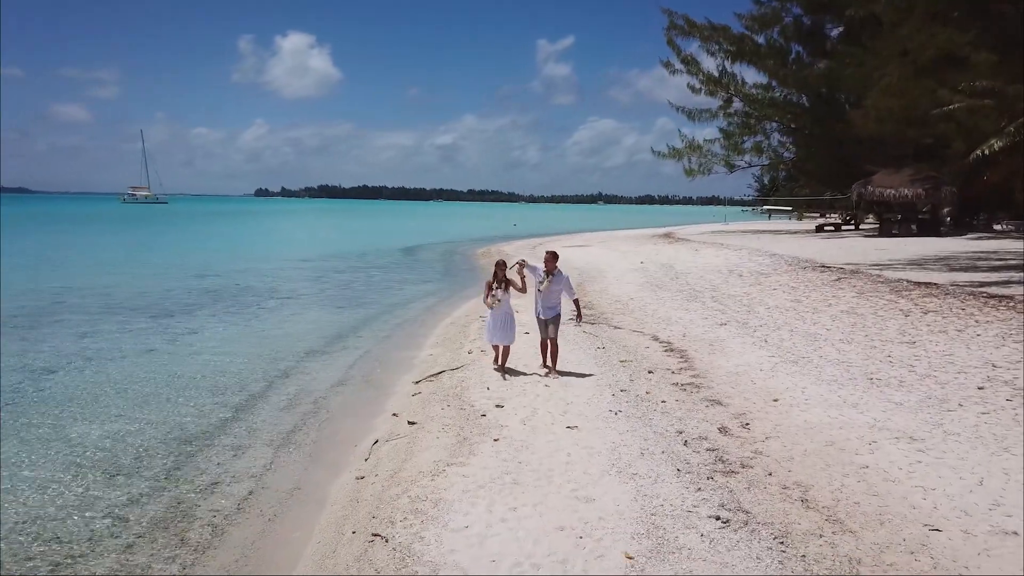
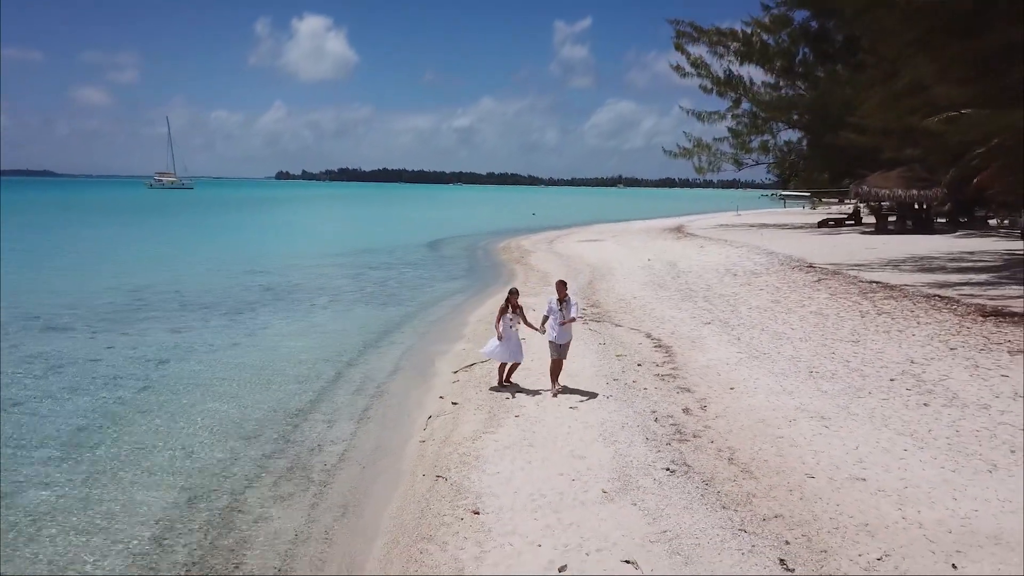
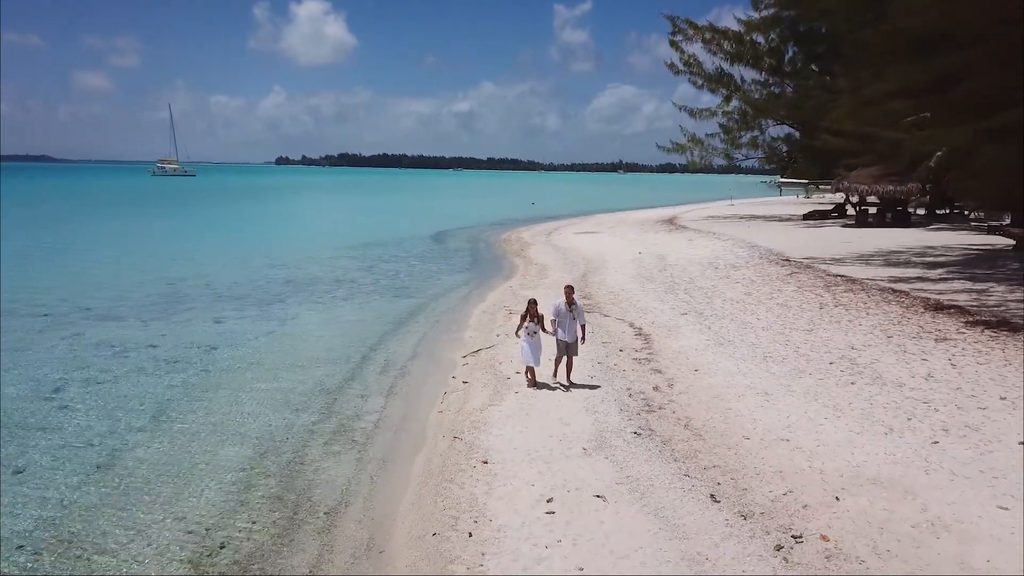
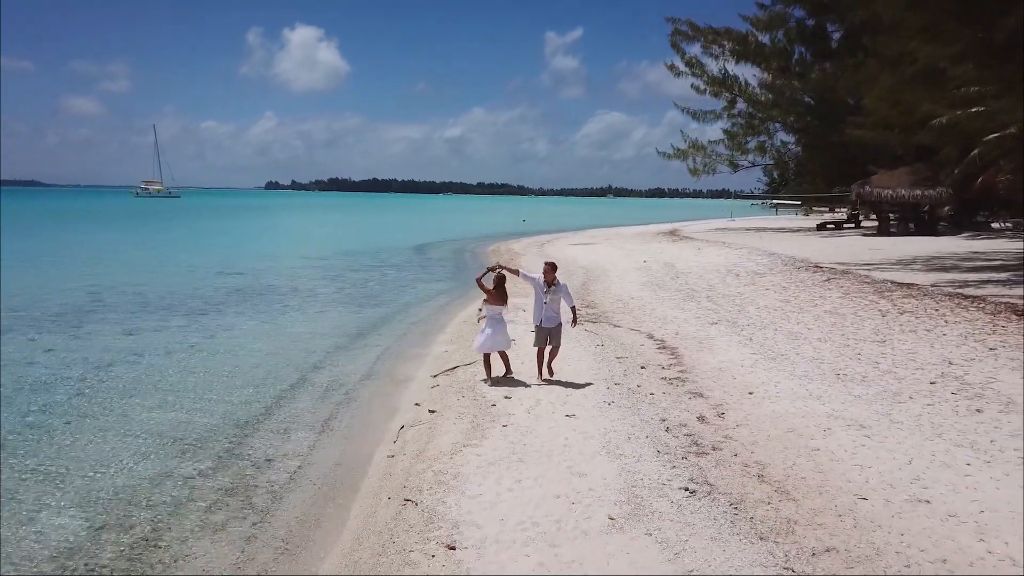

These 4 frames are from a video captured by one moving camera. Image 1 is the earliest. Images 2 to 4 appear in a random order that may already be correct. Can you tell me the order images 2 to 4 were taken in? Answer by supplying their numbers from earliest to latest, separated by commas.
4, 2, 3
